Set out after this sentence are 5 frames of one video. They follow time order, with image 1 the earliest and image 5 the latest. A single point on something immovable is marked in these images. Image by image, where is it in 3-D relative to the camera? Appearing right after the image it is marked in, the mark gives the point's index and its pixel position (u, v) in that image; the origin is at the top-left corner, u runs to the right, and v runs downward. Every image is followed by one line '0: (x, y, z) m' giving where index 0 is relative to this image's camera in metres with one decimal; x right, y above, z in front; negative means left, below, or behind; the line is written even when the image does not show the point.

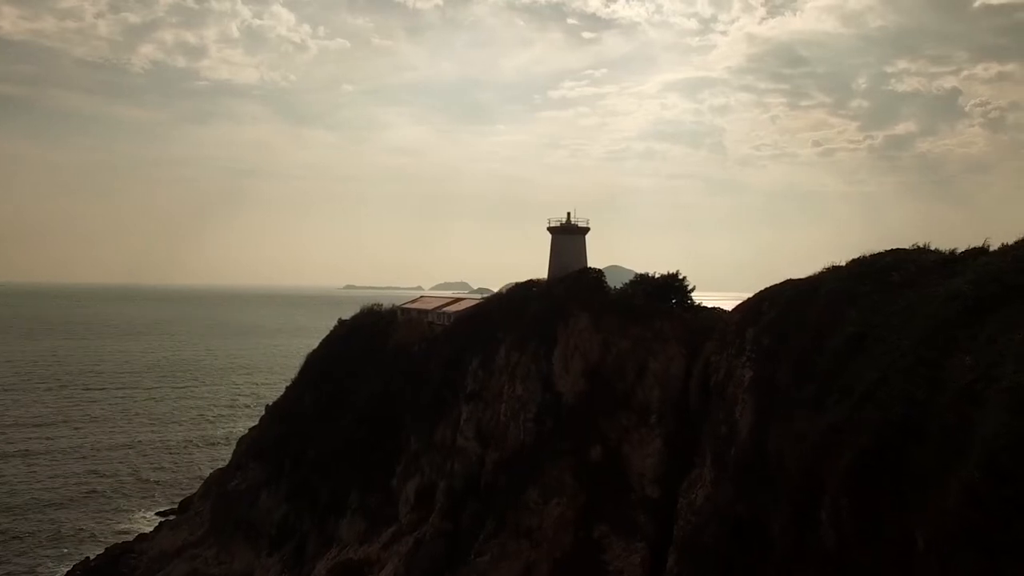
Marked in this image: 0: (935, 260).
0: (+8.2, +0.5, +13.8) m
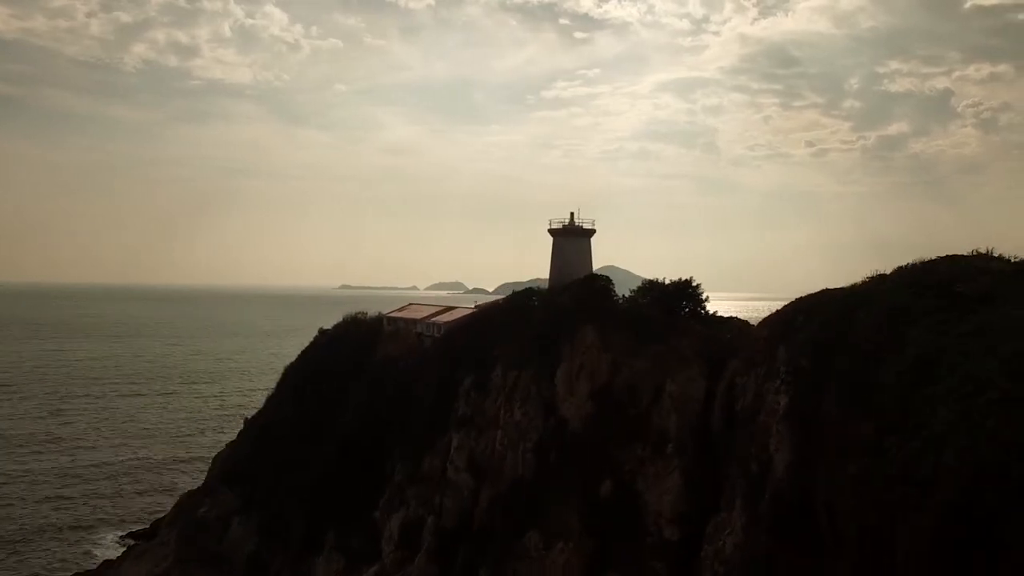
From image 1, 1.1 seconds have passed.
0: (+8.1, +0.3, +12.1) m
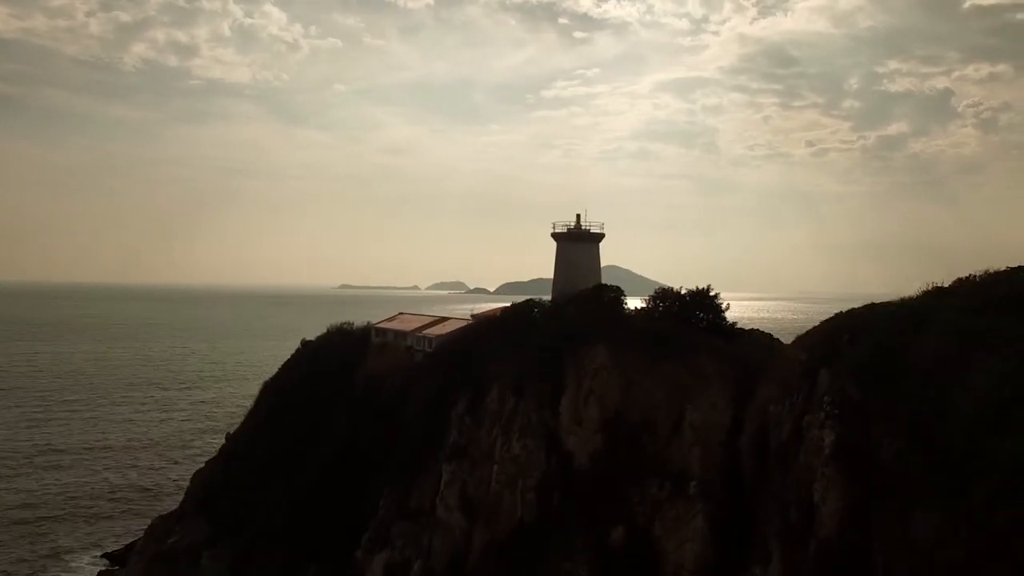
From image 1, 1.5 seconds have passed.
0: (+8.7, +0.3, +13.1) m
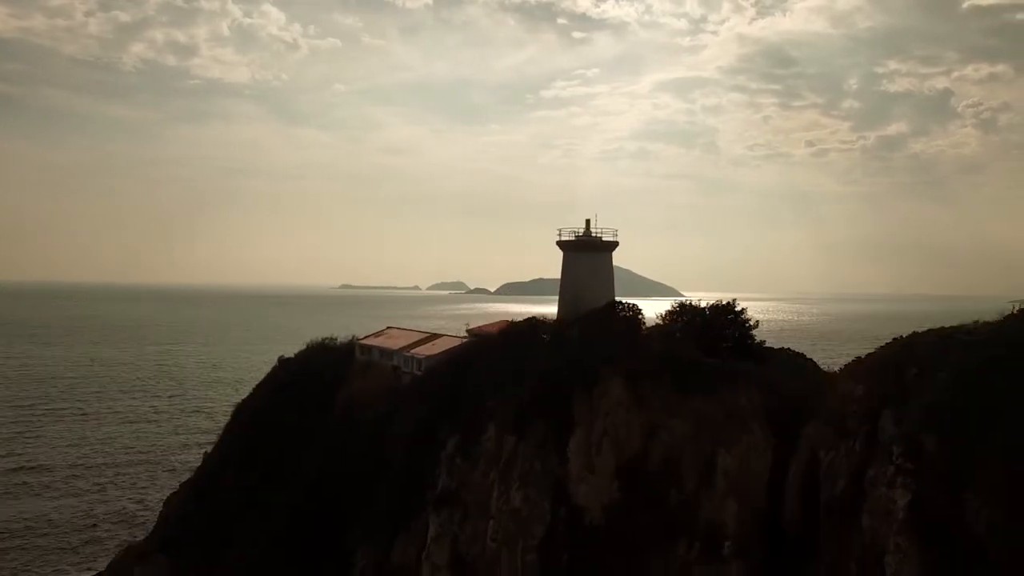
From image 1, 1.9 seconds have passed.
0: (+9.9, +0.5, +14.0) m
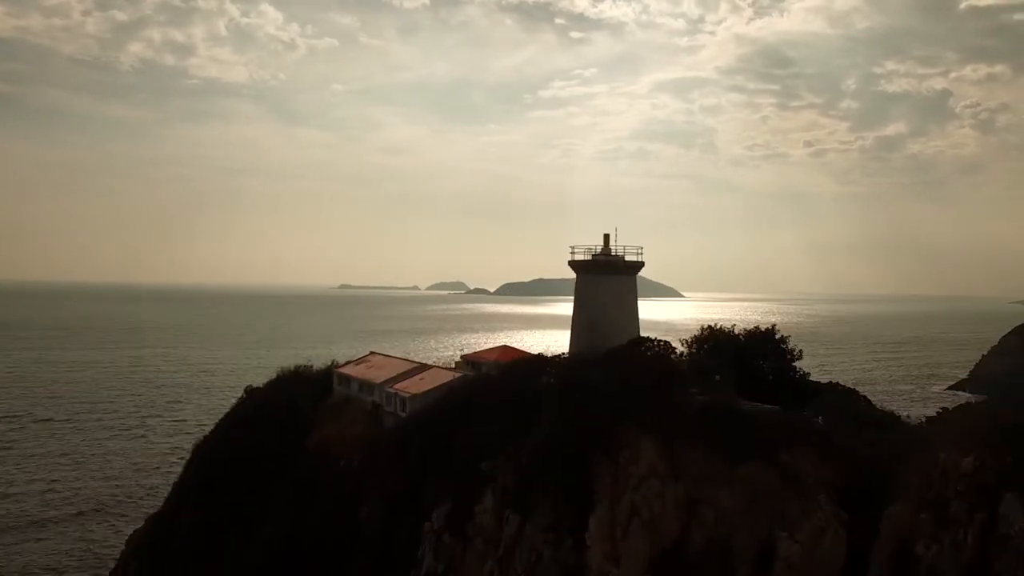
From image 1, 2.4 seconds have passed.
0: (+10.6, +0.3, +13.7) m
